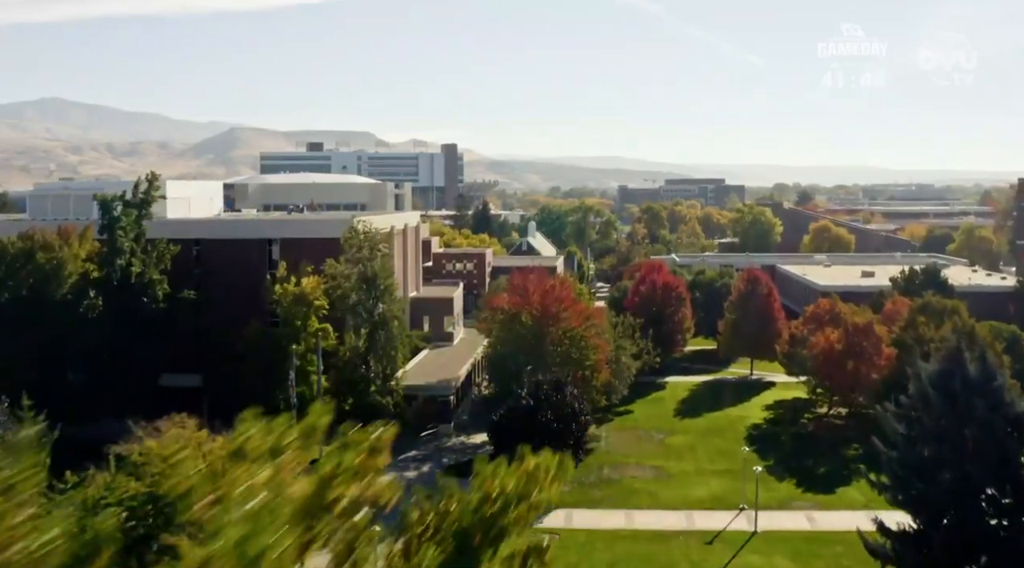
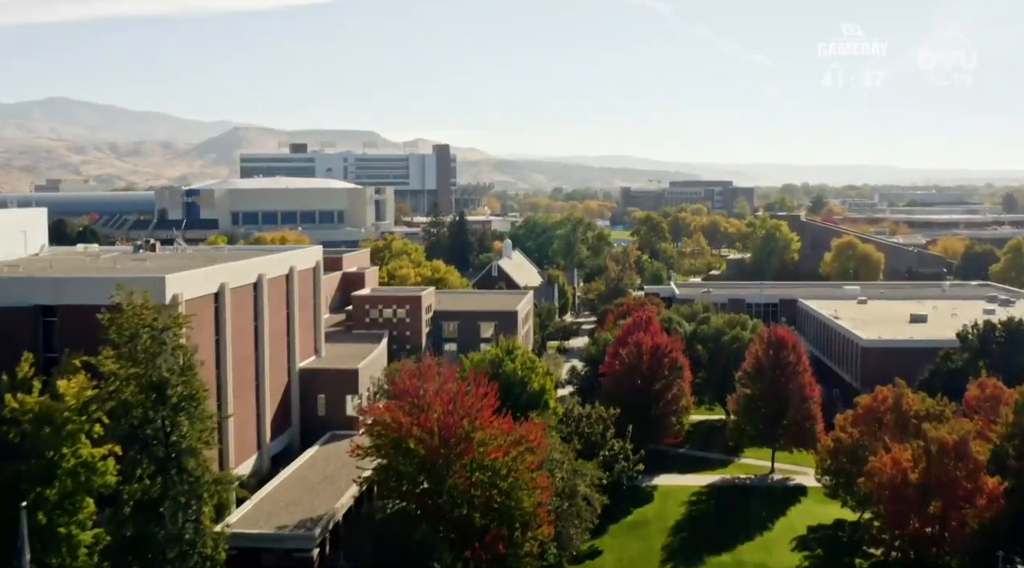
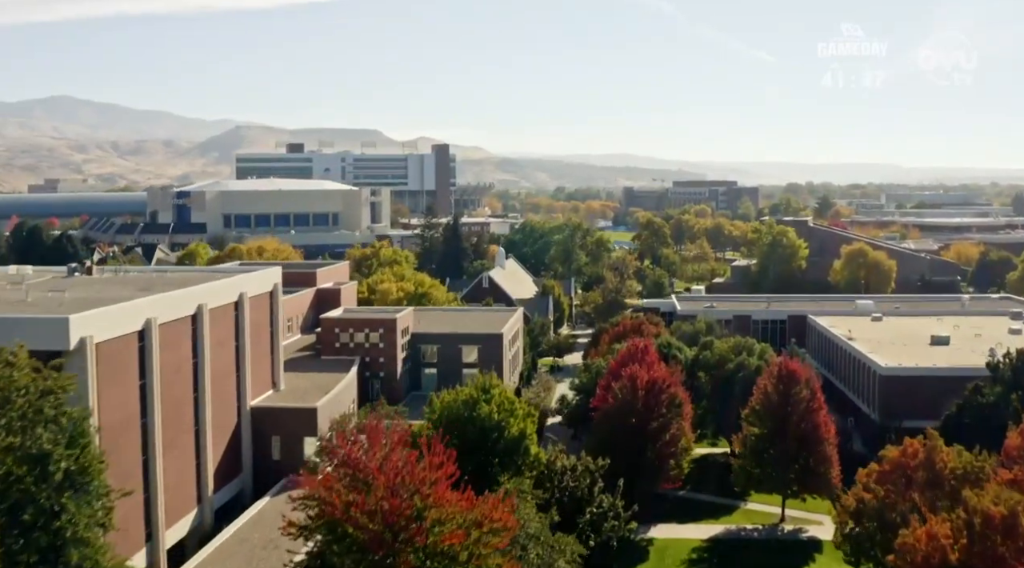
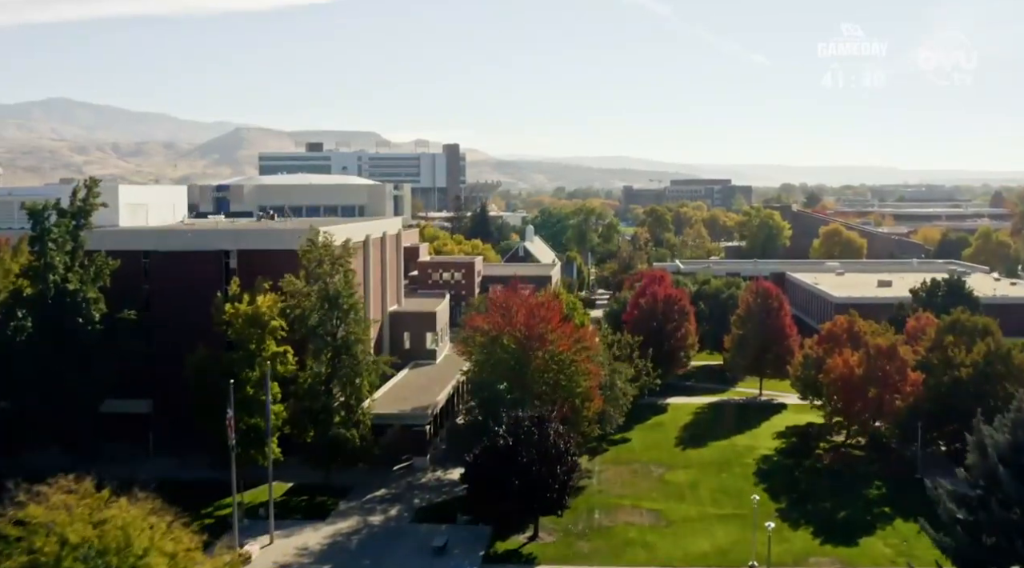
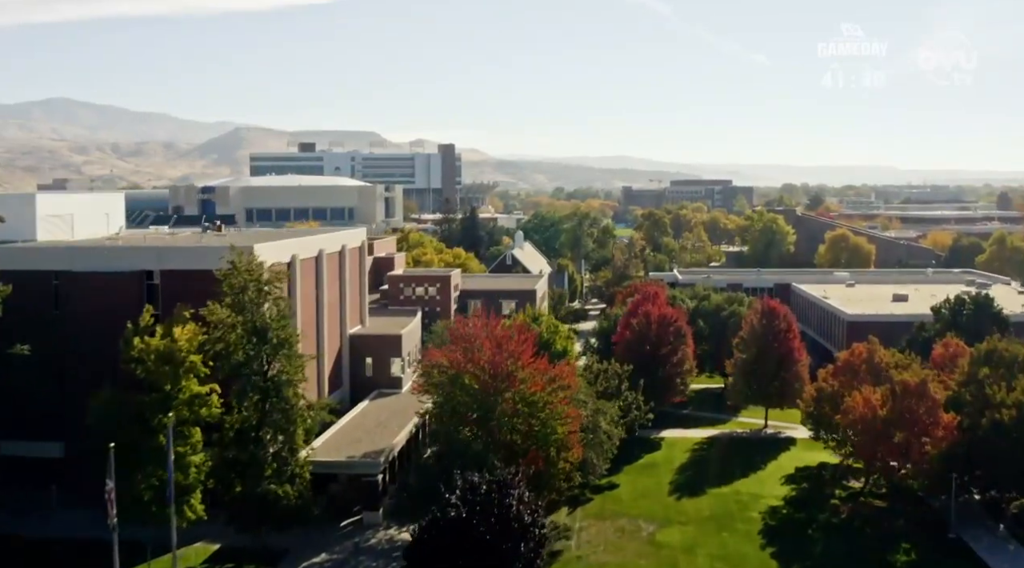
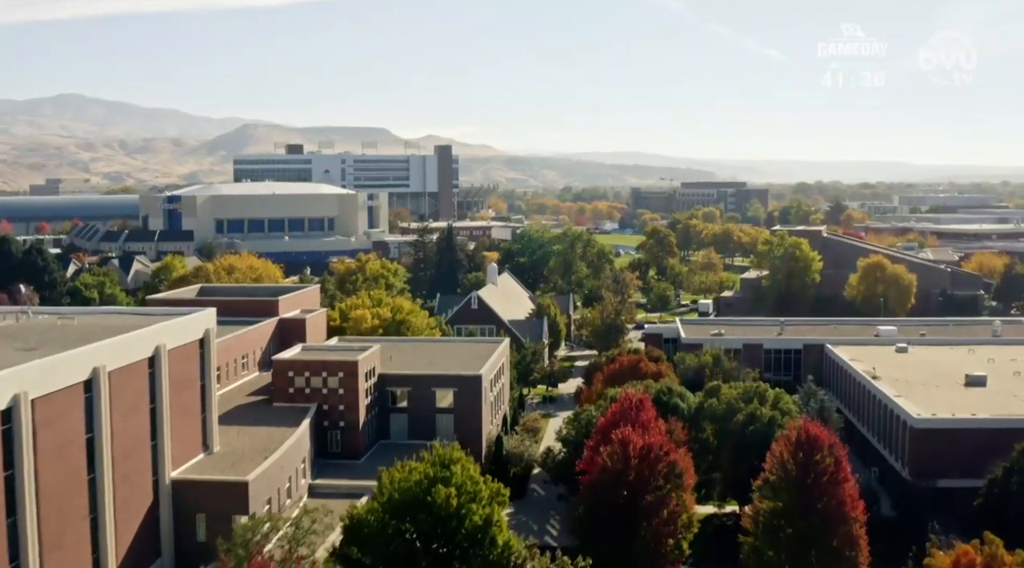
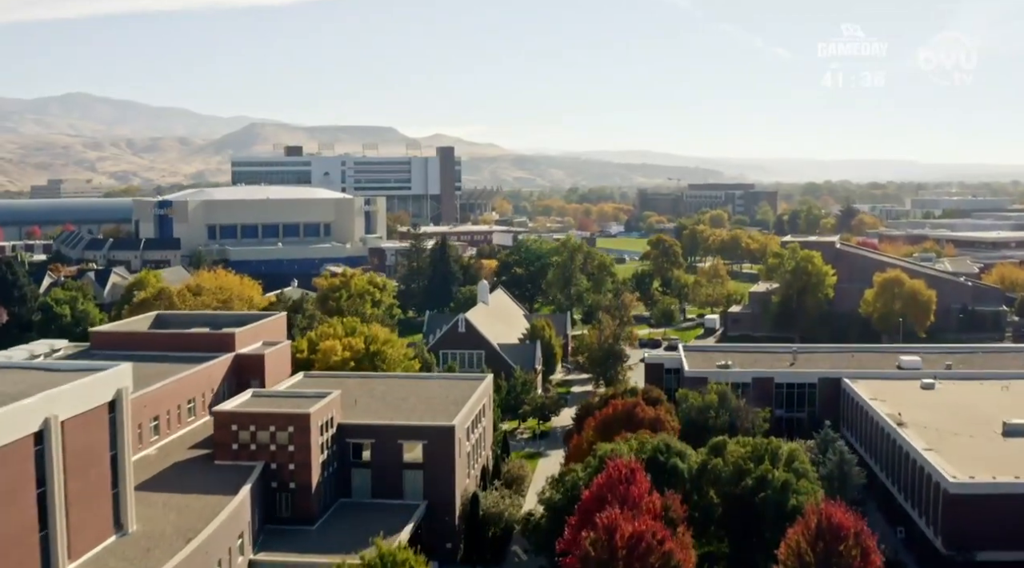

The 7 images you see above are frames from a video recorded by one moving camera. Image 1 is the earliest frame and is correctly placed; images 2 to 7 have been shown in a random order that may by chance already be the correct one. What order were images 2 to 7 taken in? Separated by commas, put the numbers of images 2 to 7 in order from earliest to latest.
4, 5, 2, 3, 6, 7
